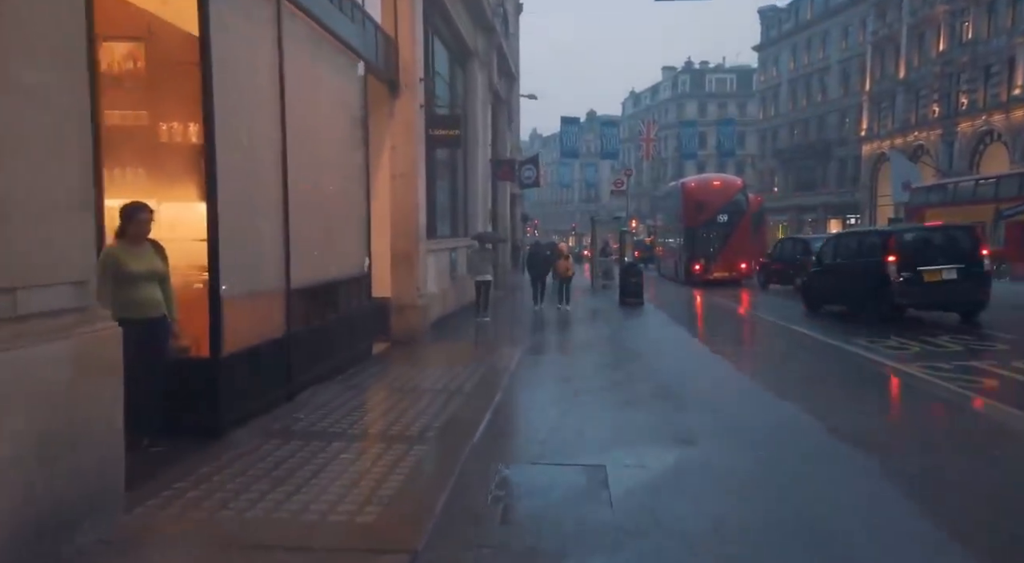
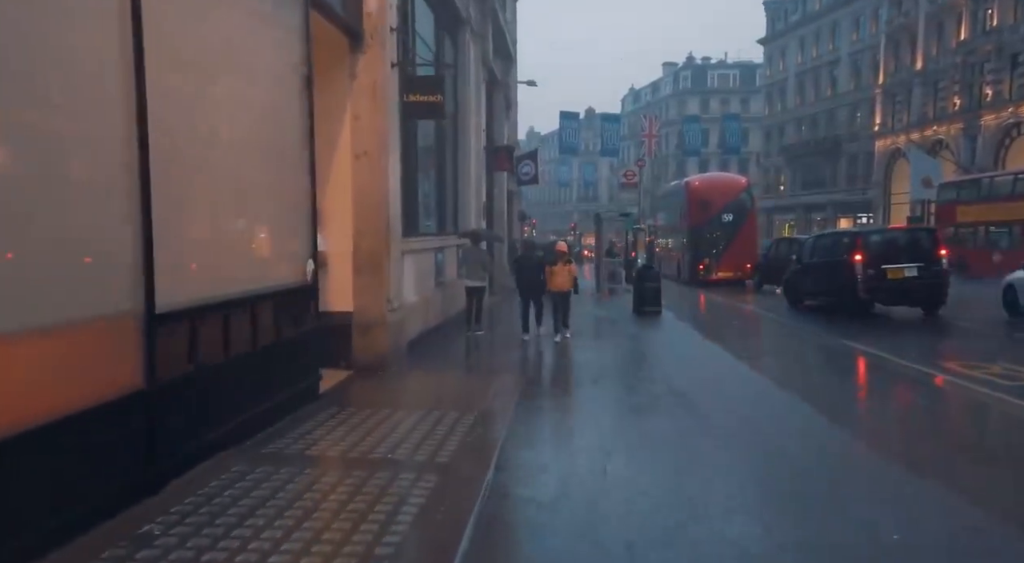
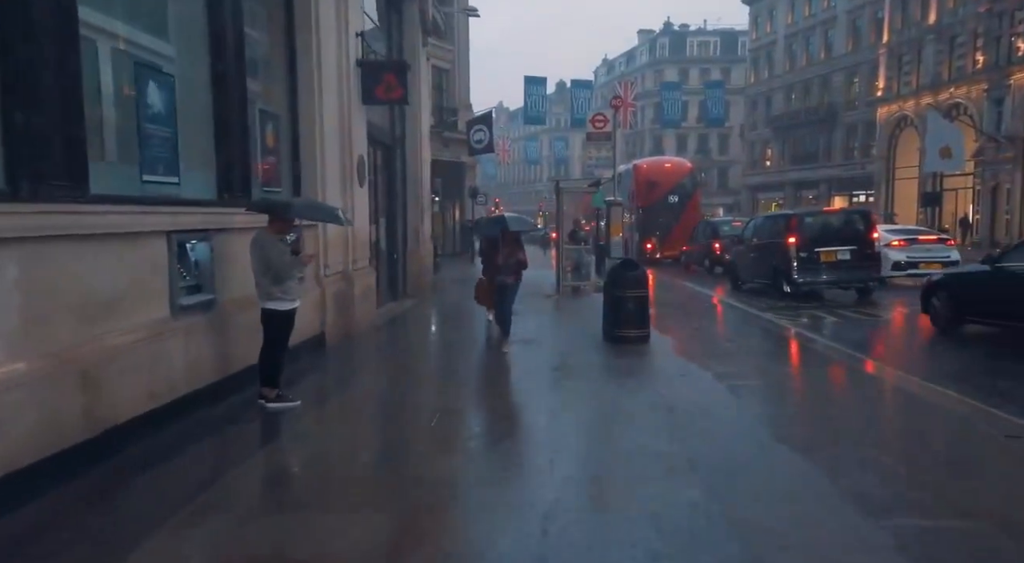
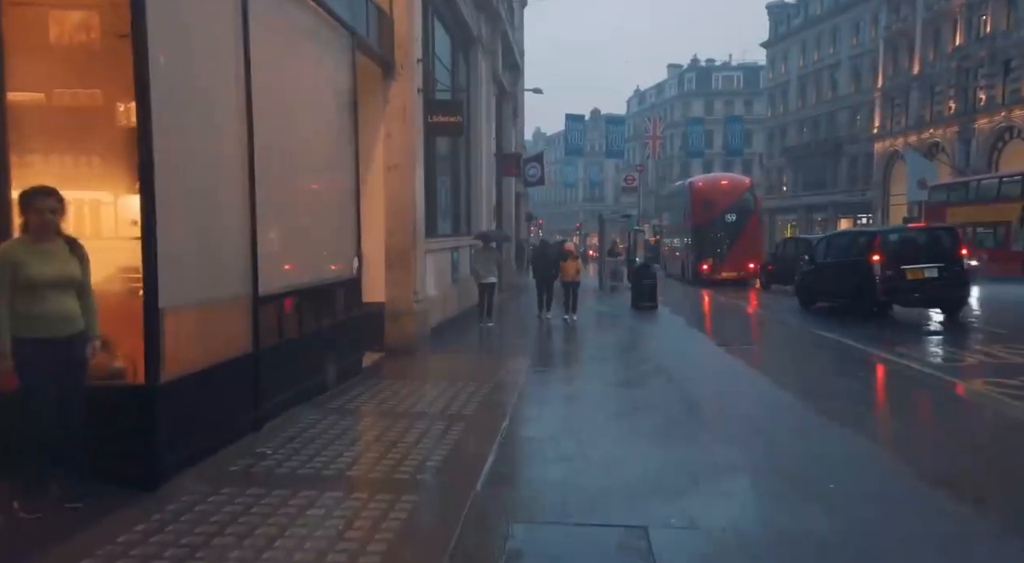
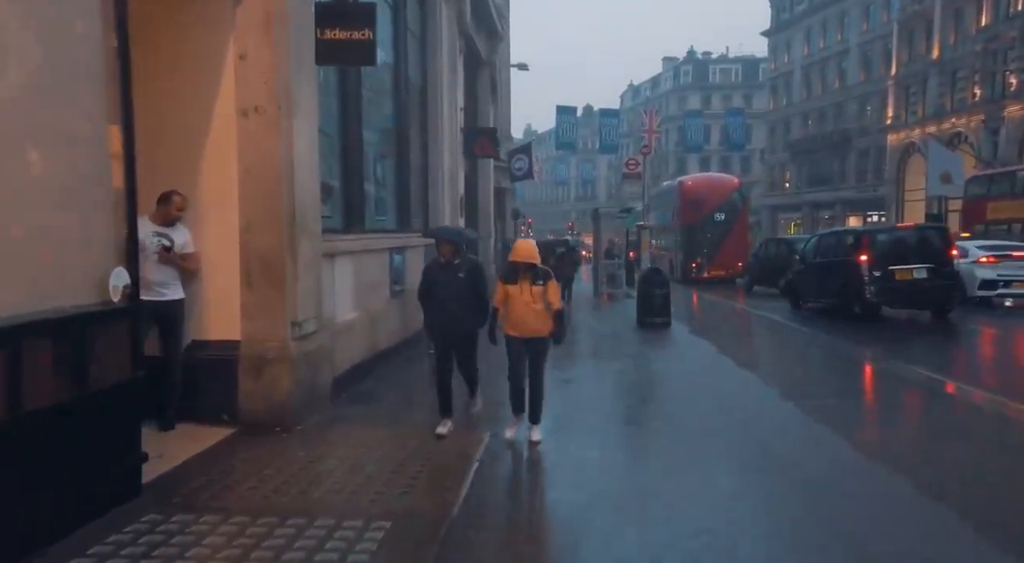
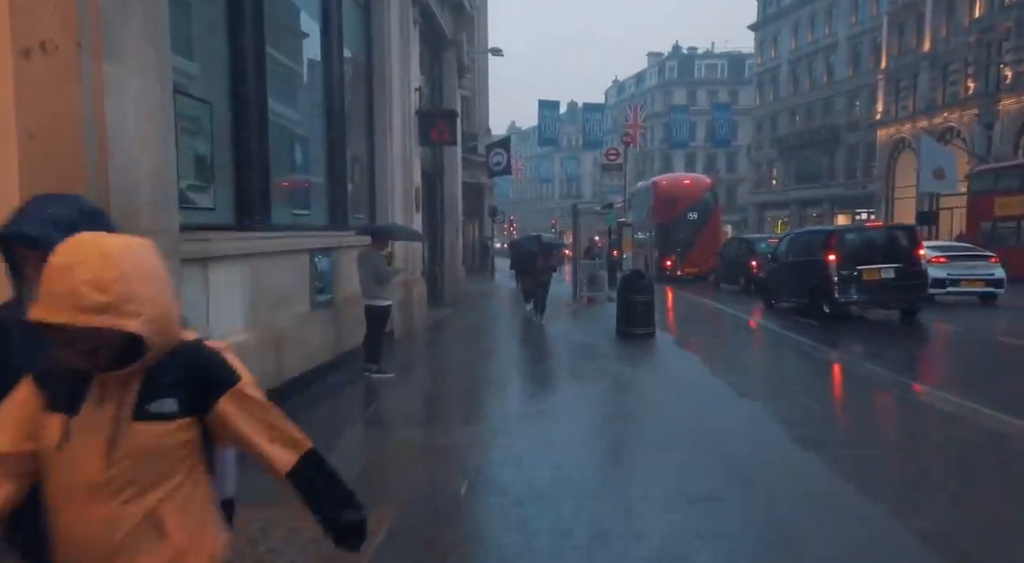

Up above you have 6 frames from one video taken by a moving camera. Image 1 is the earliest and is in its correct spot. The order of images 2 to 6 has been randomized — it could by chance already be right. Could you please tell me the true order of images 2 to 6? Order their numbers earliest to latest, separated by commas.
4, 2, 5, 6, 3
